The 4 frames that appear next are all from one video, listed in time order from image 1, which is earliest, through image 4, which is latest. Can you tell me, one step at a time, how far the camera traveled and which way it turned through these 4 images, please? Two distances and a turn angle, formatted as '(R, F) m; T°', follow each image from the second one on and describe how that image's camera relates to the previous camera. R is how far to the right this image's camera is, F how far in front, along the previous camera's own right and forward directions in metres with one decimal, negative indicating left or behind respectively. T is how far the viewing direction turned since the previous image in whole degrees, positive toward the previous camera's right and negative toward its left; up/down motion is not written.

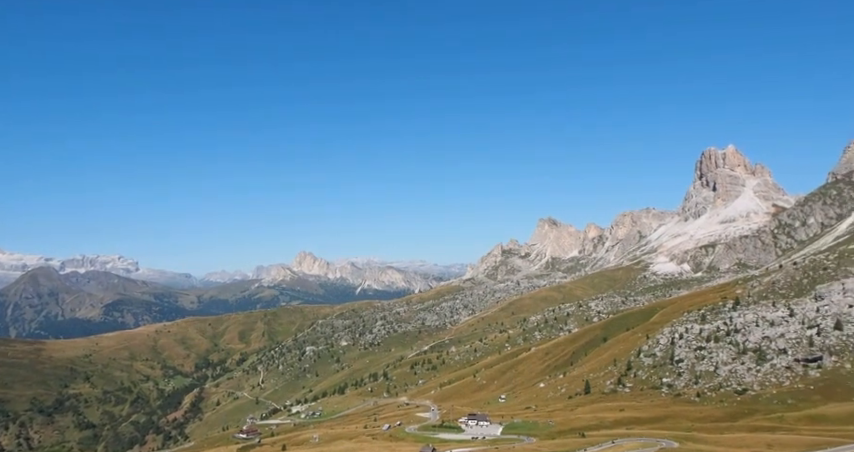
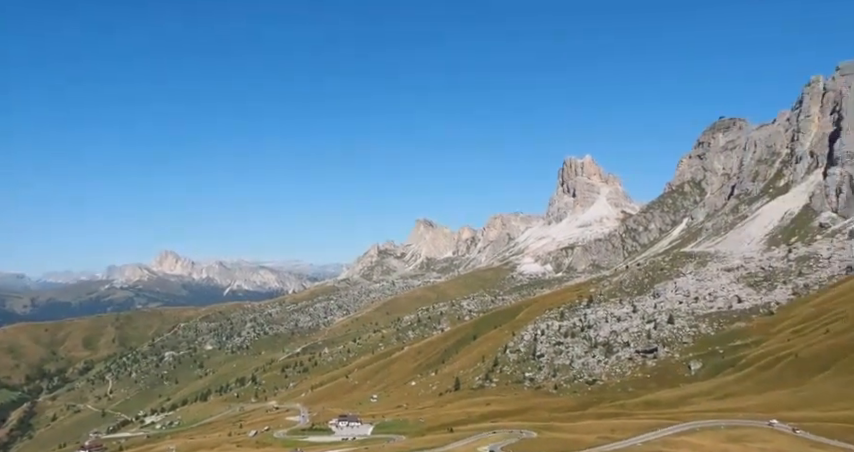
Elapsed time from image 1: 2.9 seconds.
(+1.5, -16.8) m; +10°
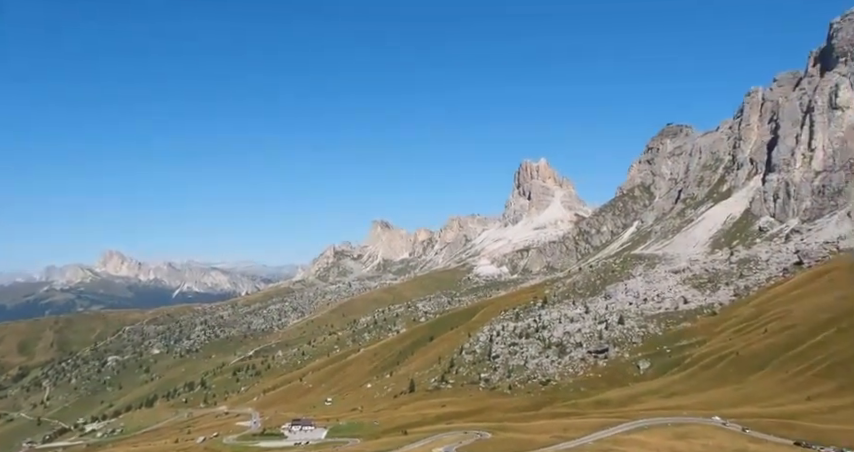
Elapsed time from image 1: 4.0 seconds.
(+0.9, -3.0) m; +3°
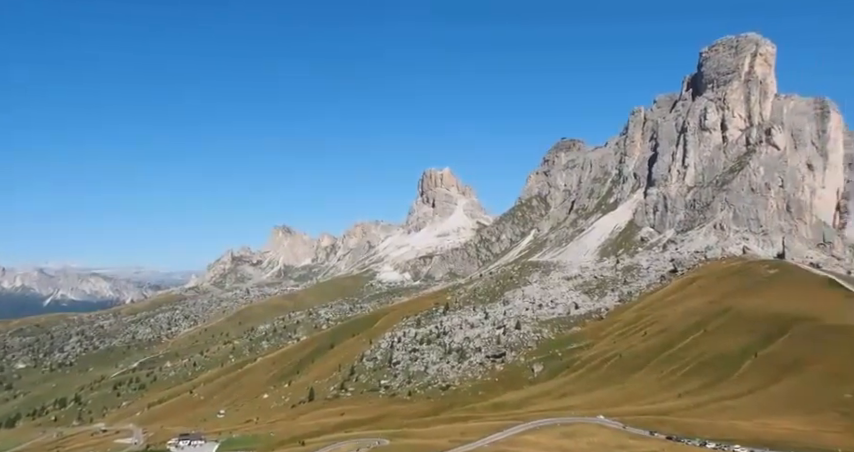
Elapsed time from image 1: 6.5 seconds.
(+1.0, -5.7) m; +7°
